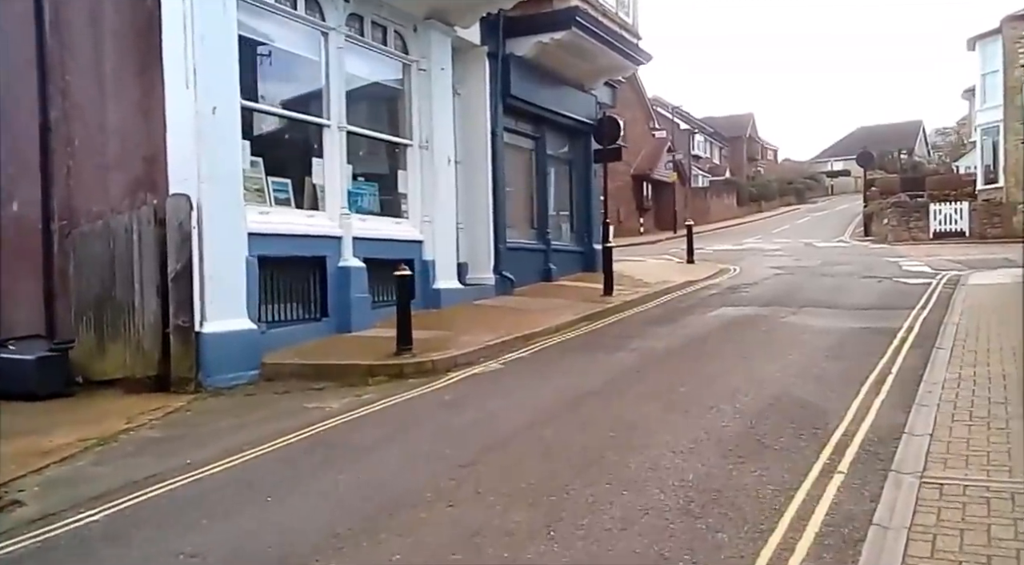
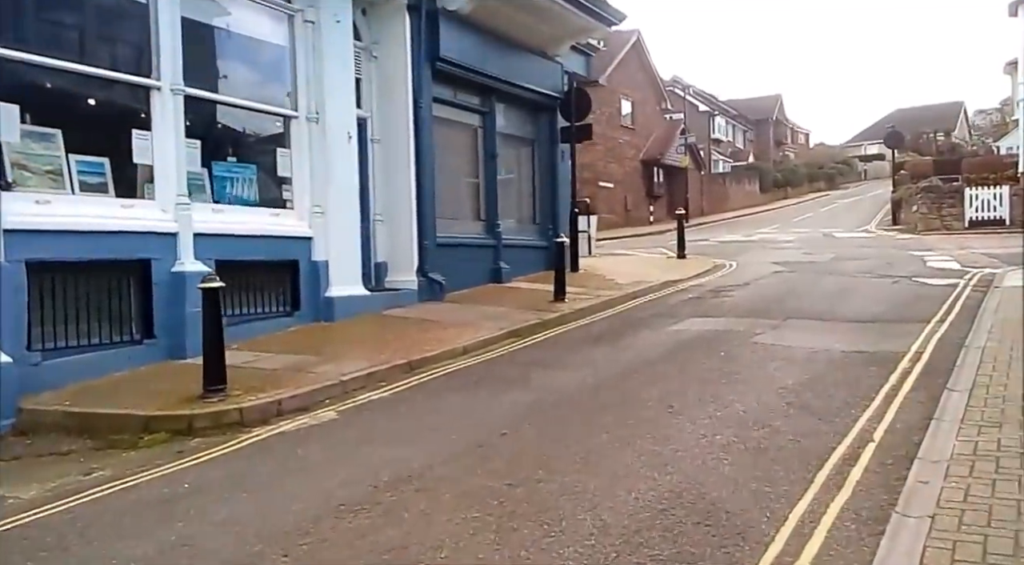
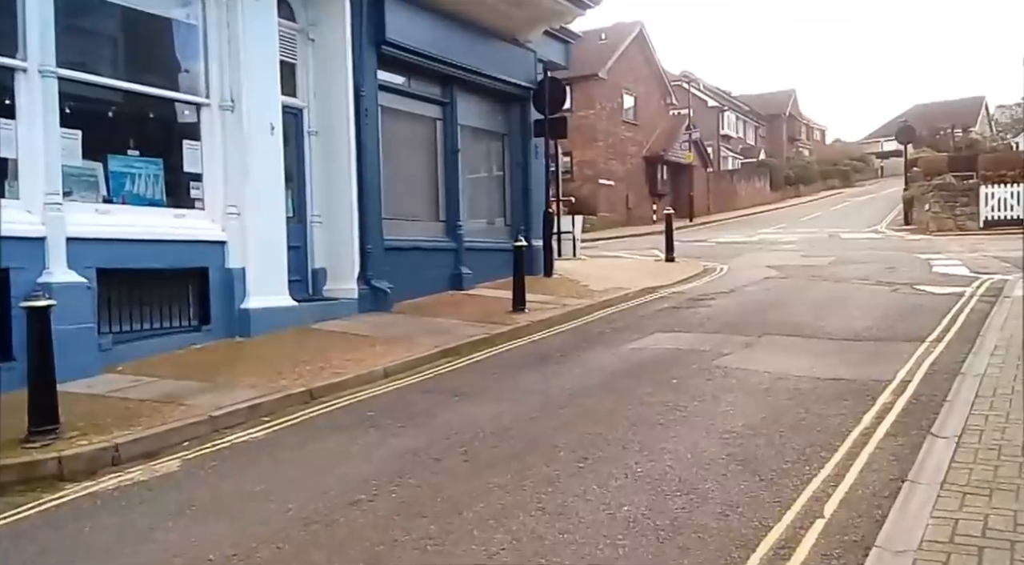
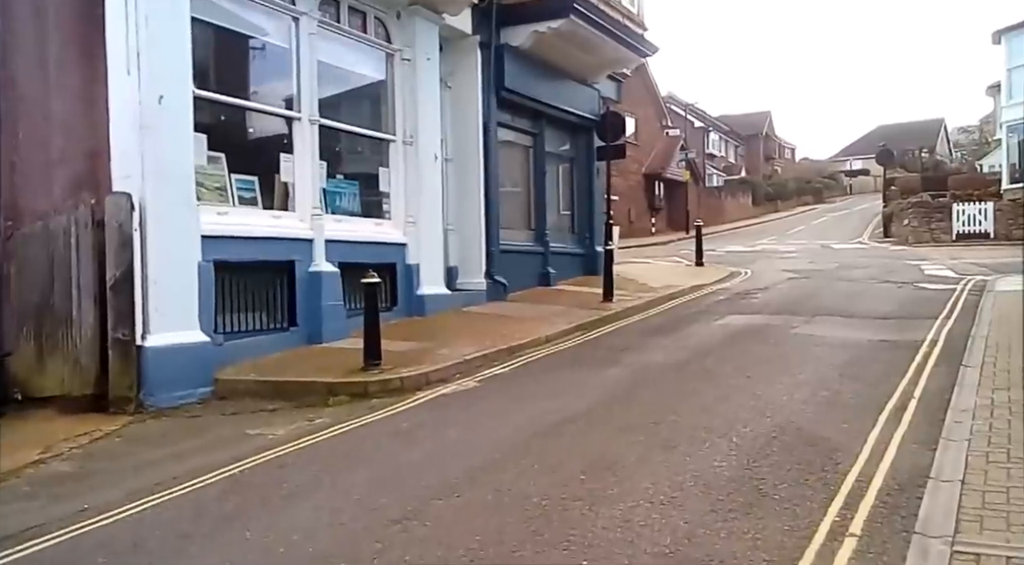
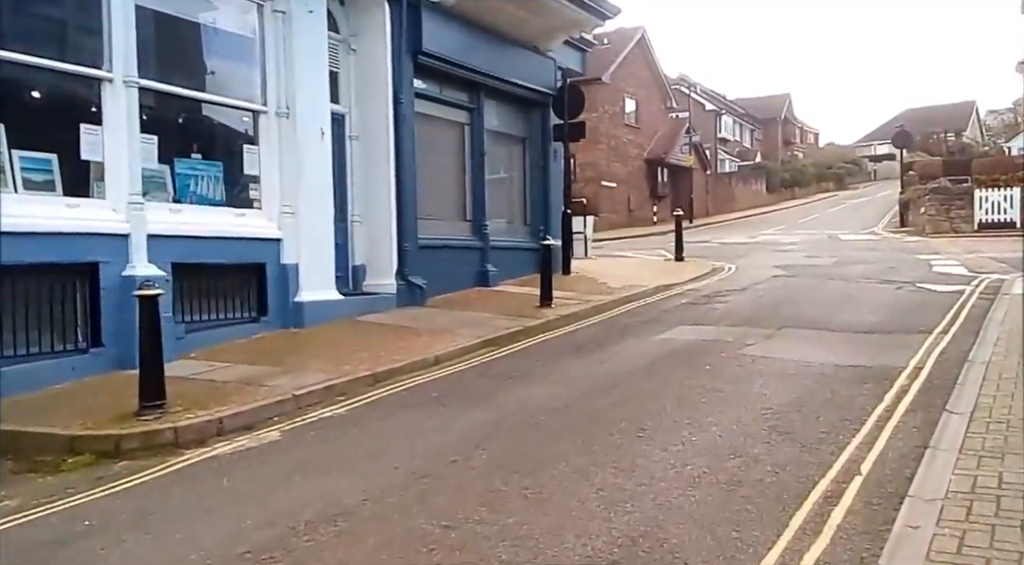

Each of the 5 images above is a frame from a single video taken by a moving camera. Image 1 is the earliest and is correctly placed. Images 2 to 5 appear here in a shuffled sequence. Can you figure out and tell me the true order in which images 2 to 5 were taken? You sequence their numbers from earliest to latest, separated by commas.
4, 2, 5, 3
